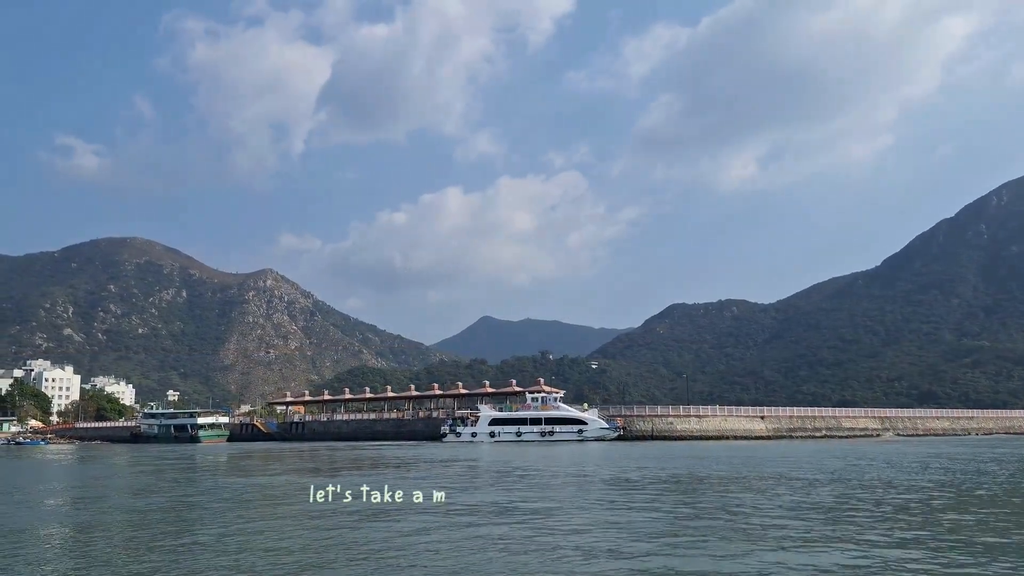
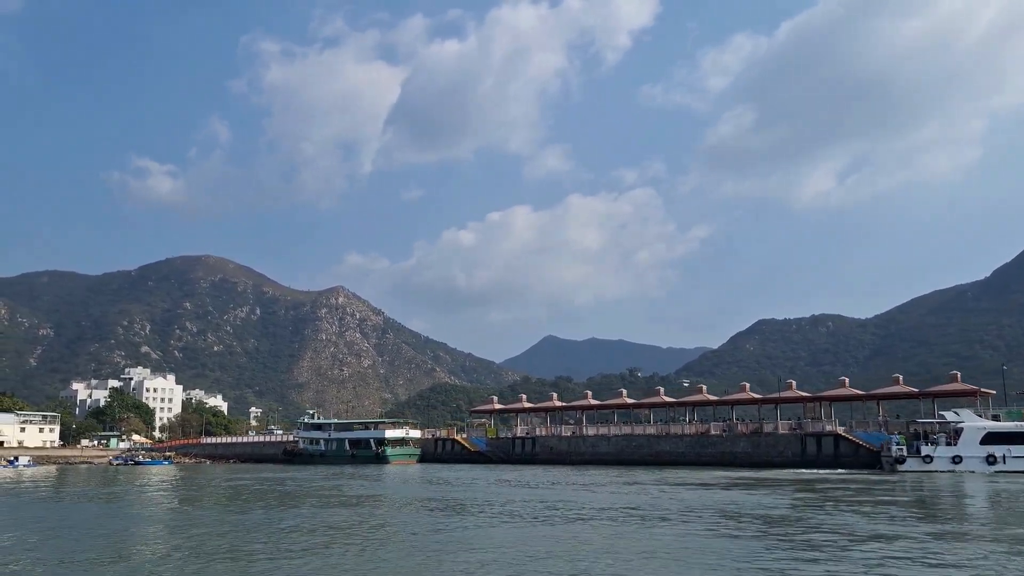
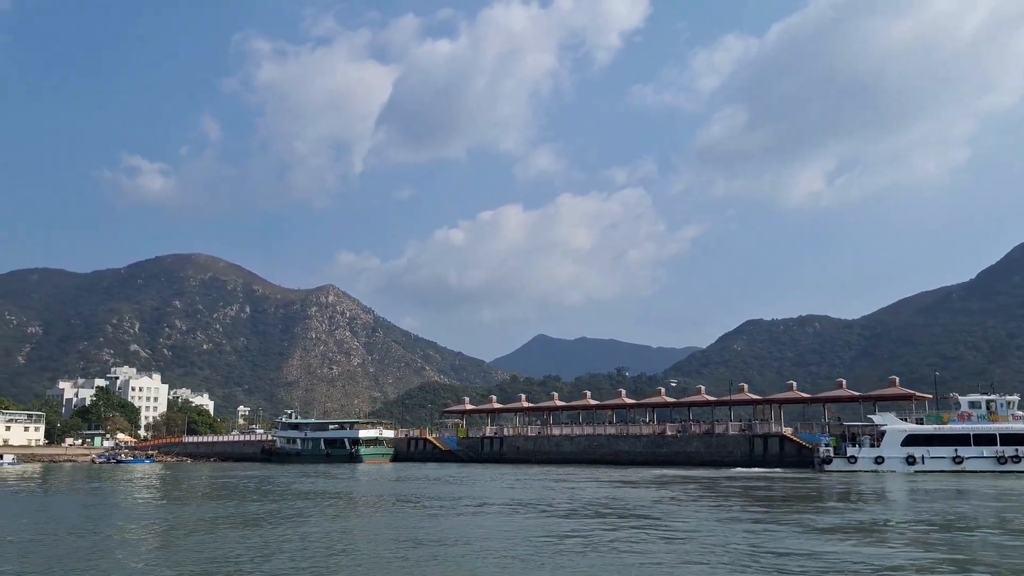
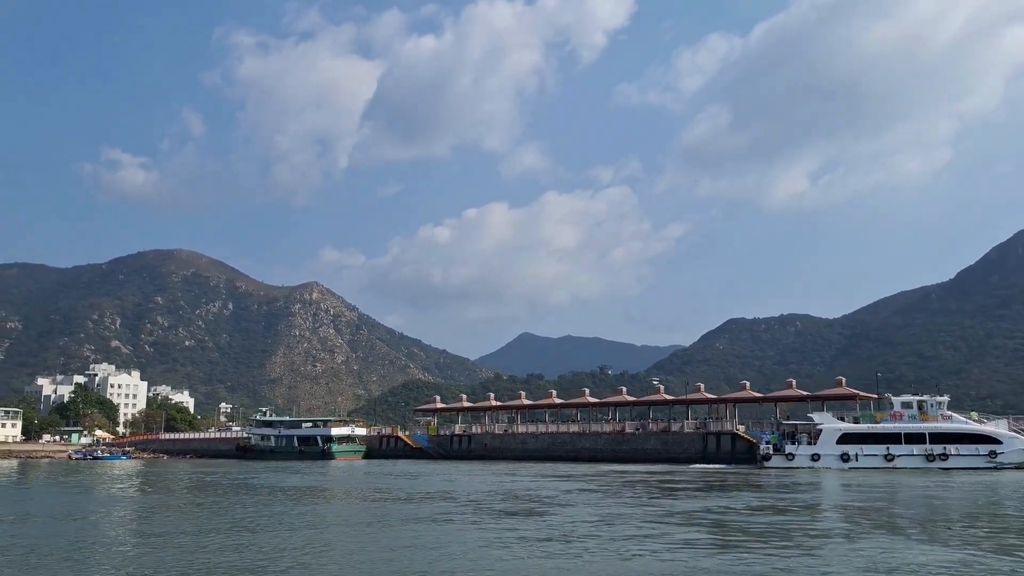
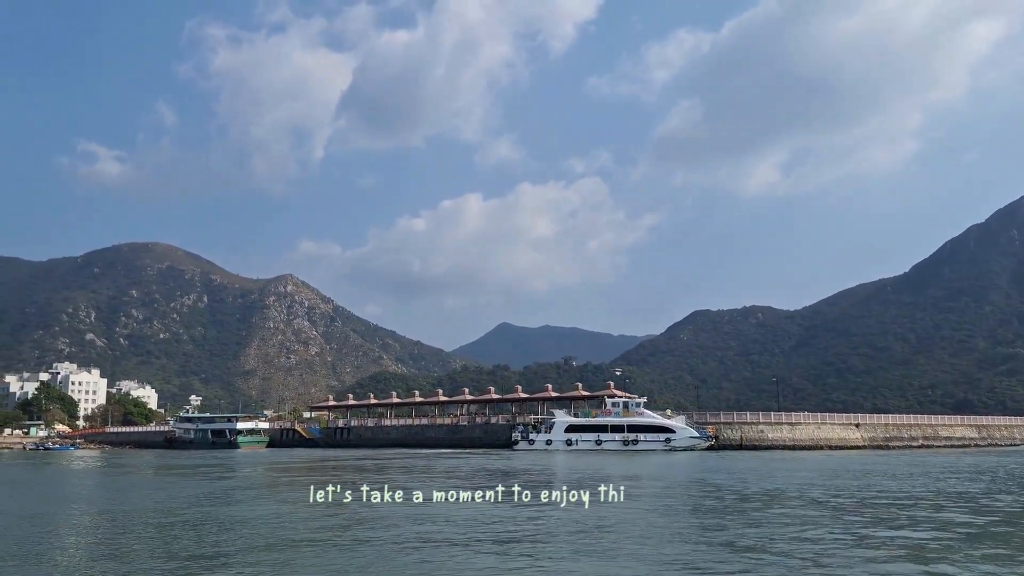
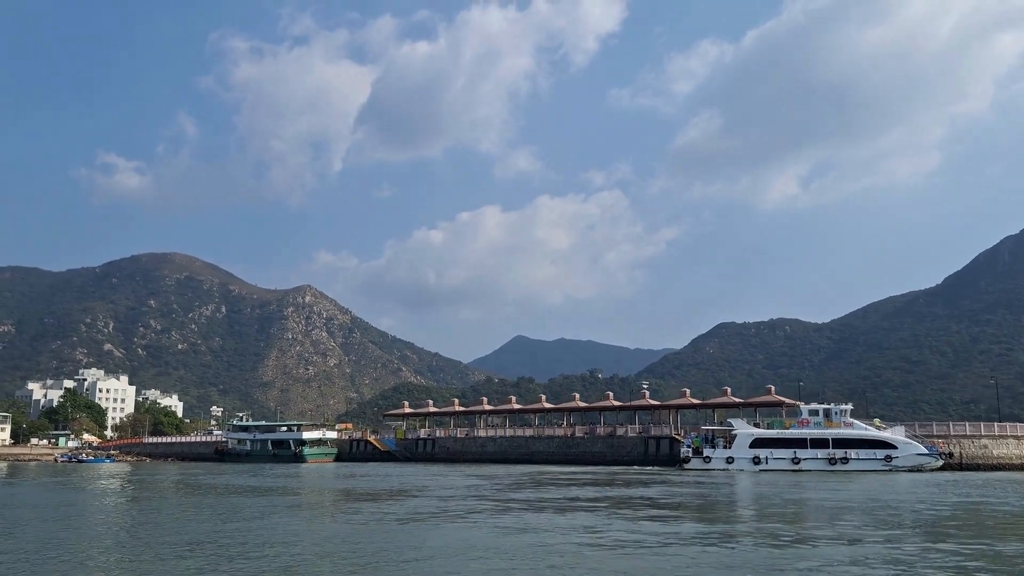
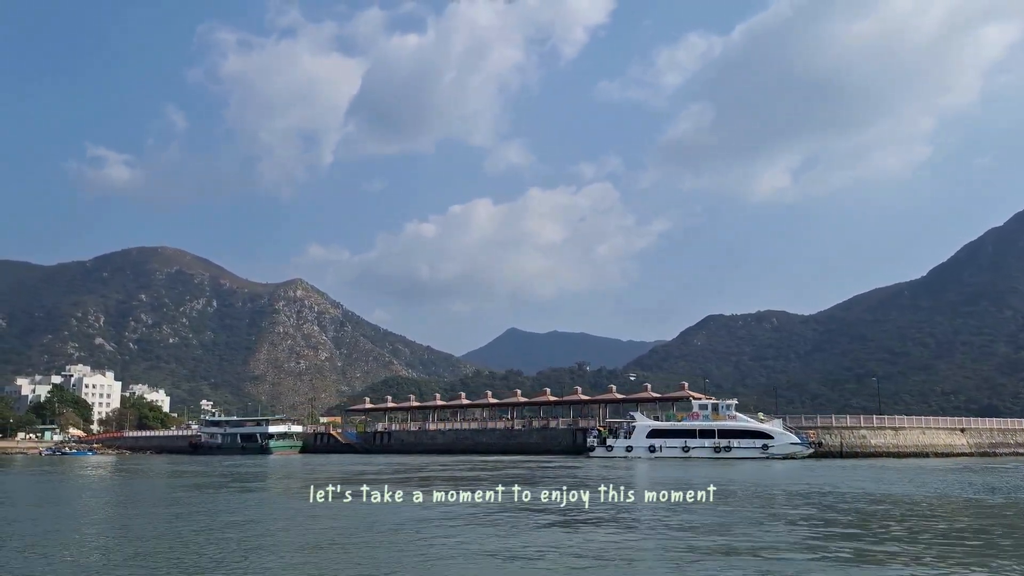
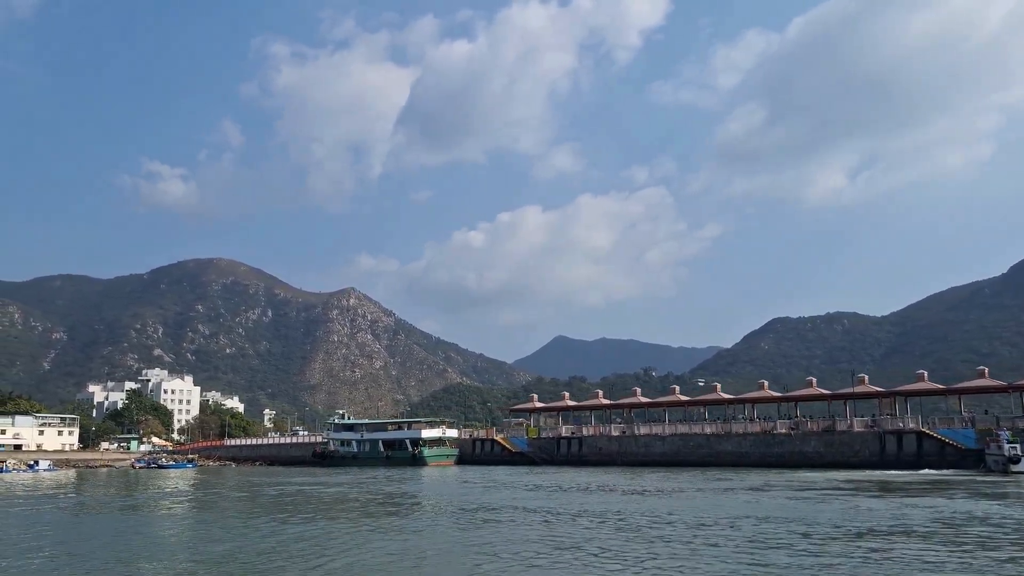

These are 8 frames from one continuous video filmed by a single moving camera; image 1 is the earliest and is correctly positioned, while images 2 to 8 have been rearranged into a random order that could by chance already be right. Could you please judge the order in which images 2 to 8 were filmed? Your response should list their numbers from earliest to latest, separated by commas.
5, 7, 6, 4, 3, 2, 8
